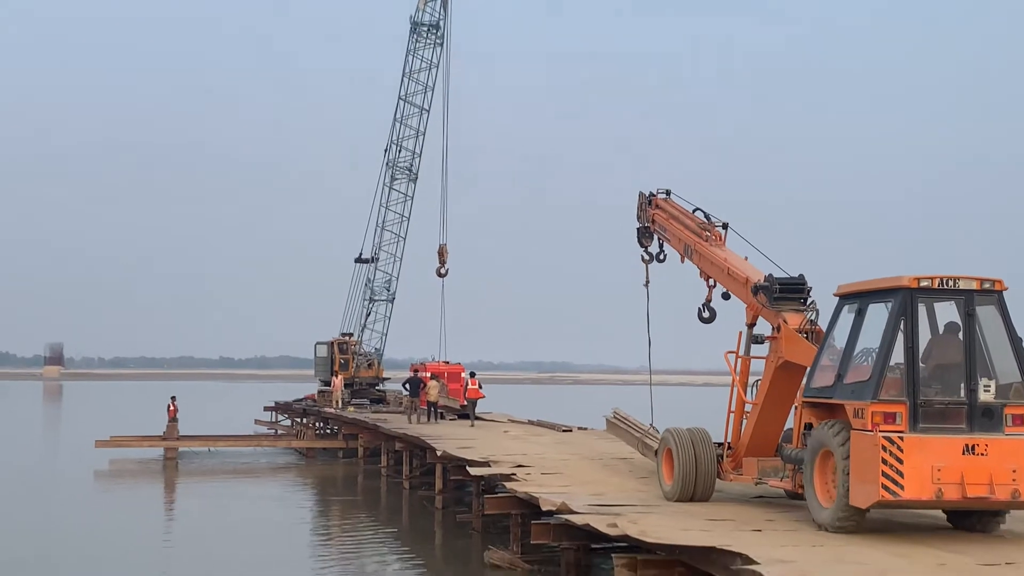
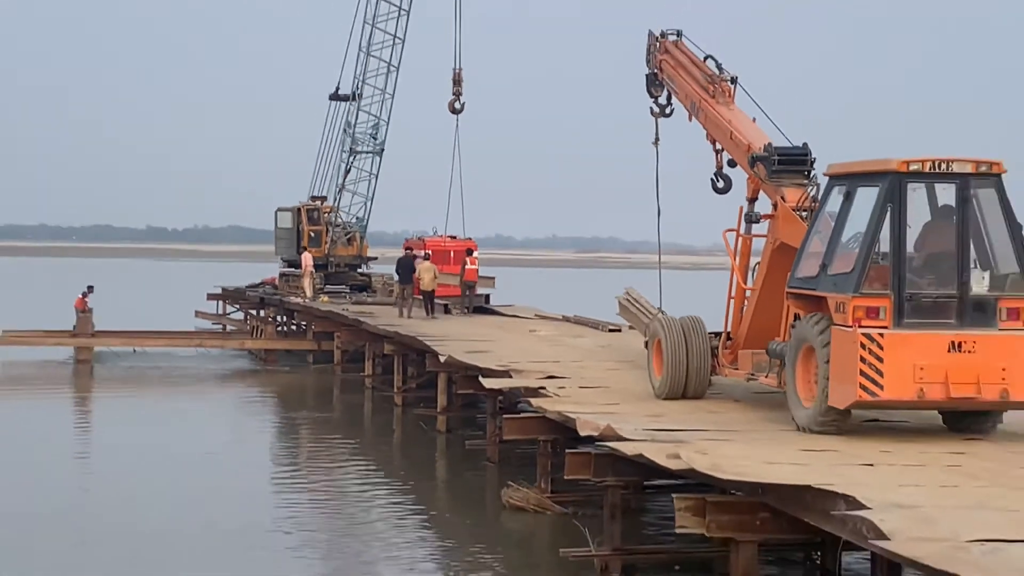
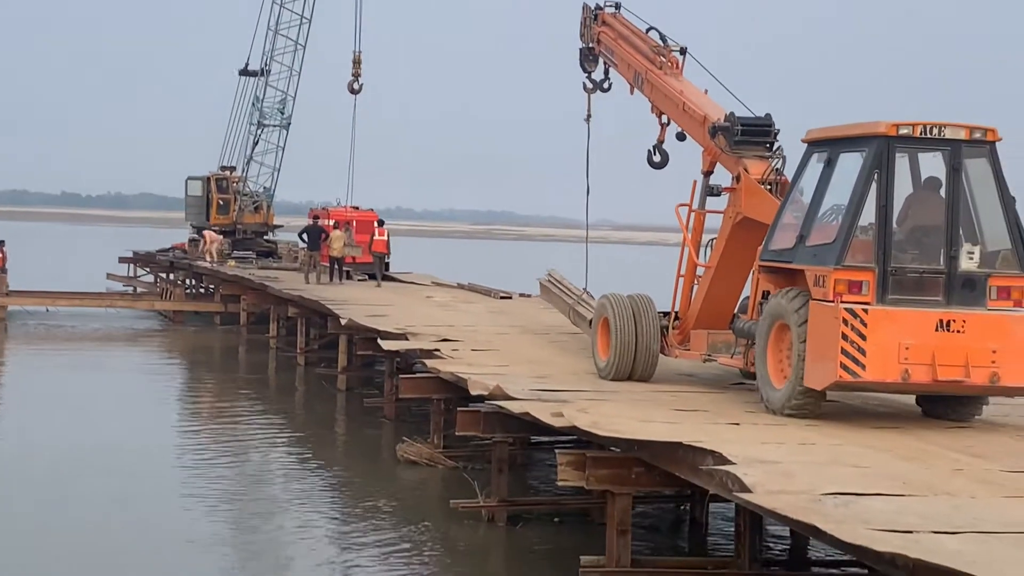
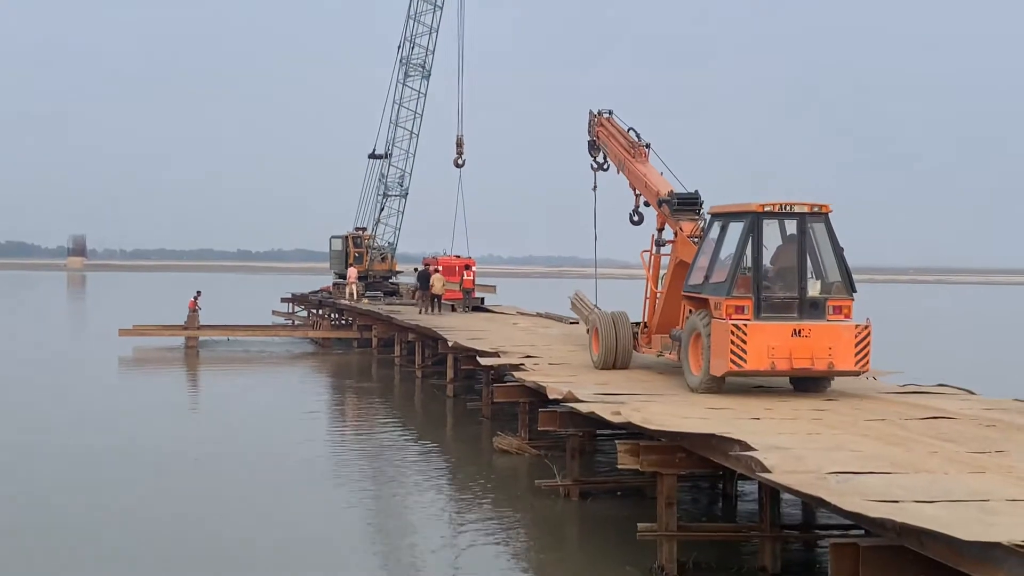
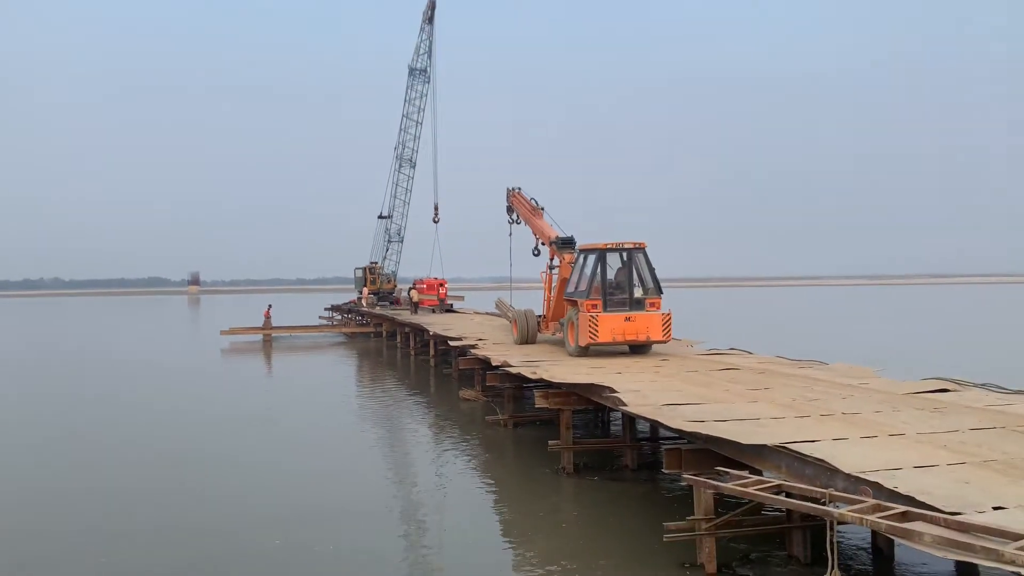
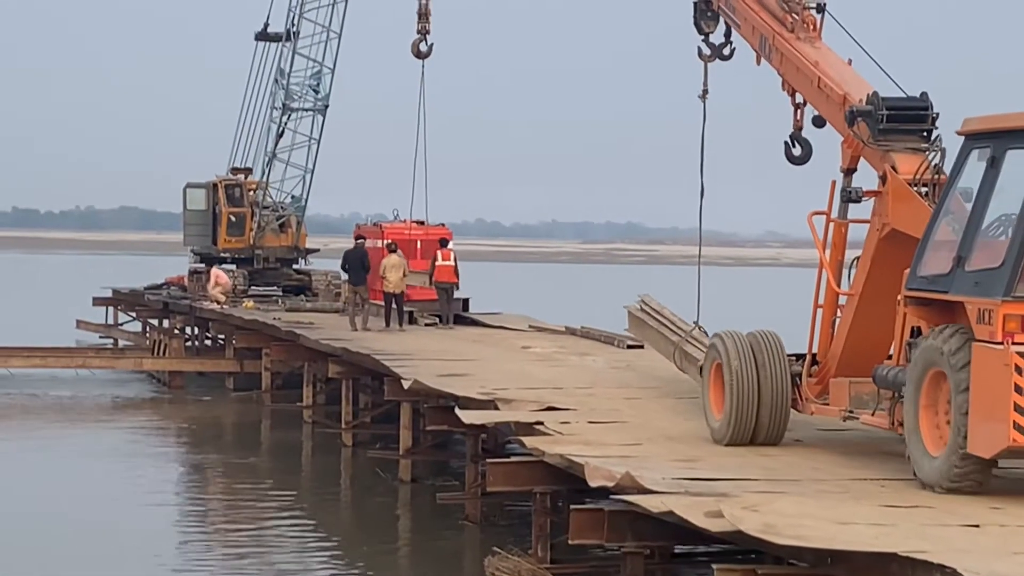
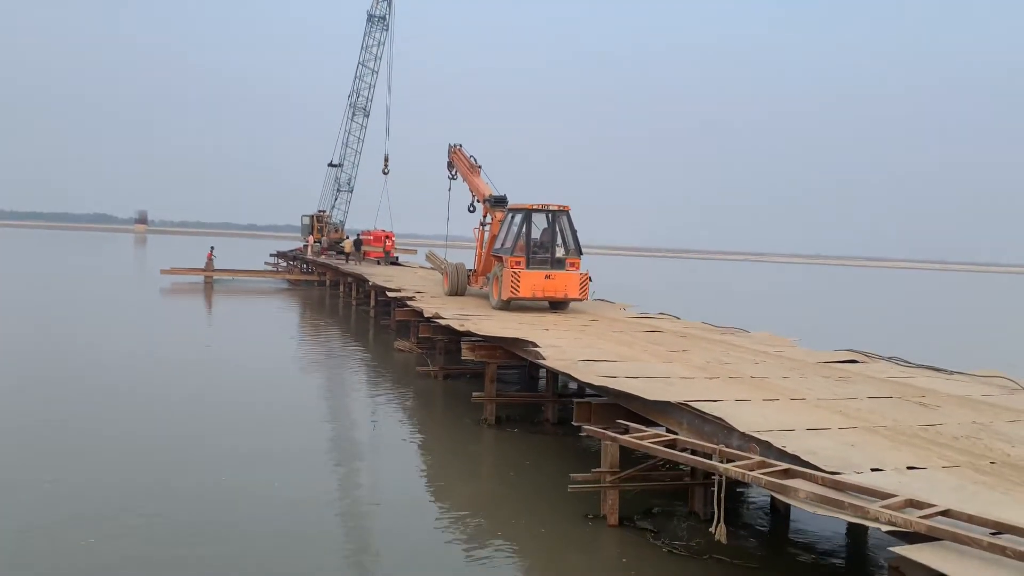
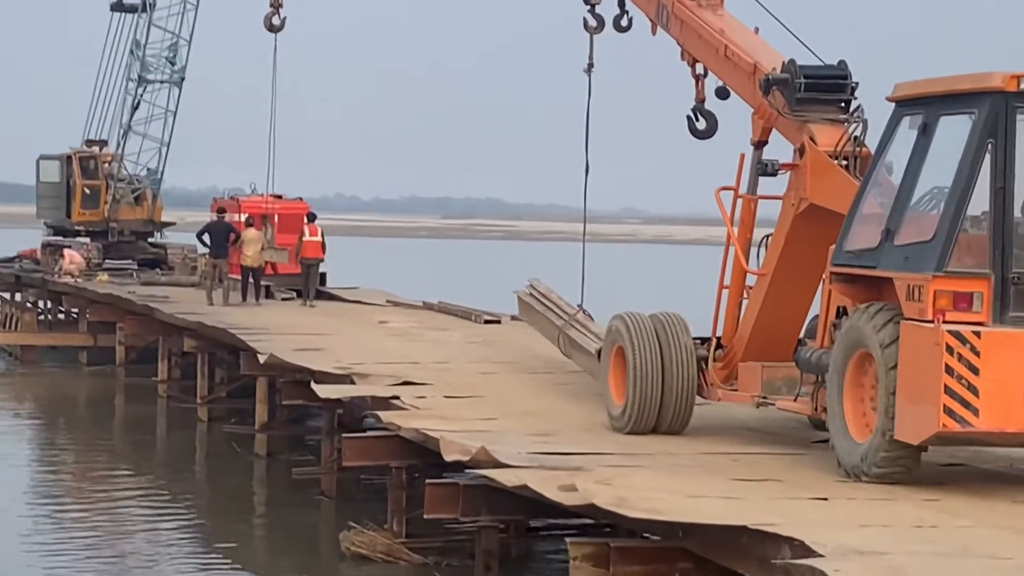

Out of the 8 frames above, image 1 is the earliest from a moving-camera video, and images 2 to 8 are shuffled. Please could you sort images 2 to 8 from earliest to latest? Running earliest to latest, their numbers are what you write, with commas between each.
3, 8, 6, 2, 4, 5, 7
